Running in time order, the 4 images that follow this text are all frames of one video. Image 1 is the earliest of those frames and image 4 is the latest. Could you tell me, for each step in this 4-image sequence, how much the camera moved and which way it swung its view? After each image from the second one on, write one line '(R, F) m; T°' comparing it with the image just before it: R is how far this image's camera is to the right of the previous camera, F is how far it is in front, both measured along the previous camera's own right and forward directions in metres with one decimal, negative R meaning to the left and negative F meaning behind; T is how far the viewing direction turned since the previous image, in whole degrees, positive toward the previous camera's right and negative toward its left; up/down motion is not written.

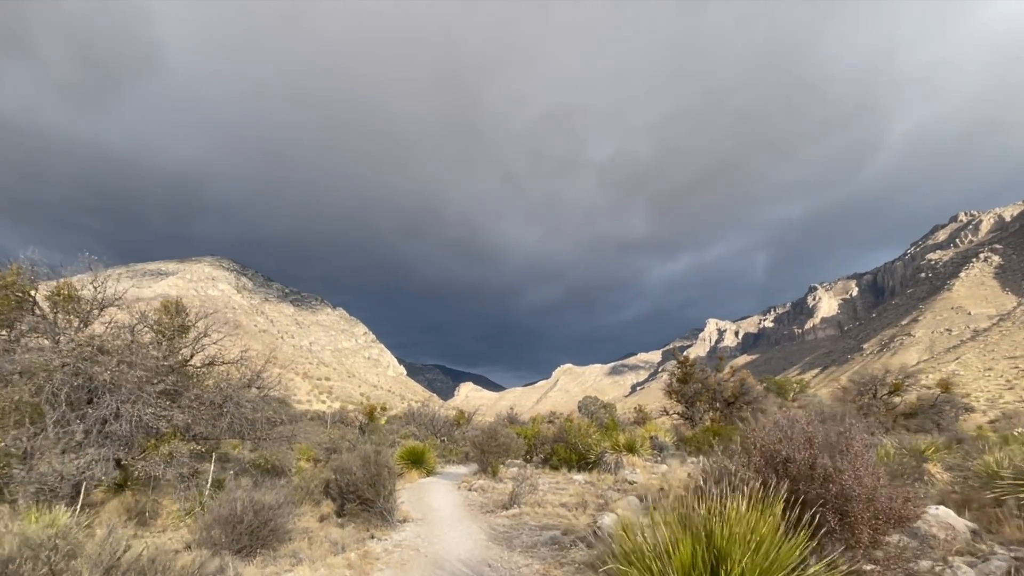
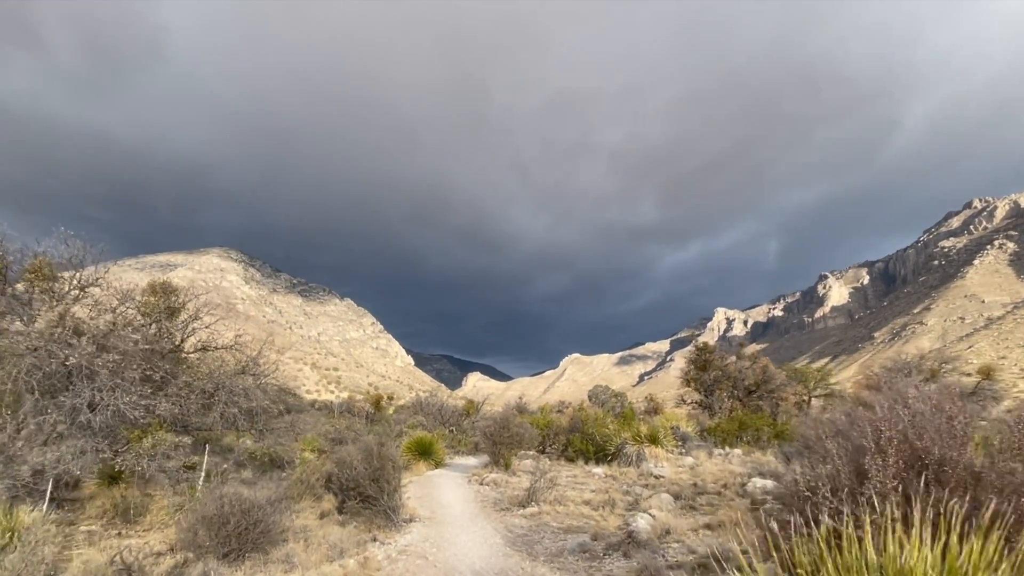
(-0.2, +1.1) m; -1°
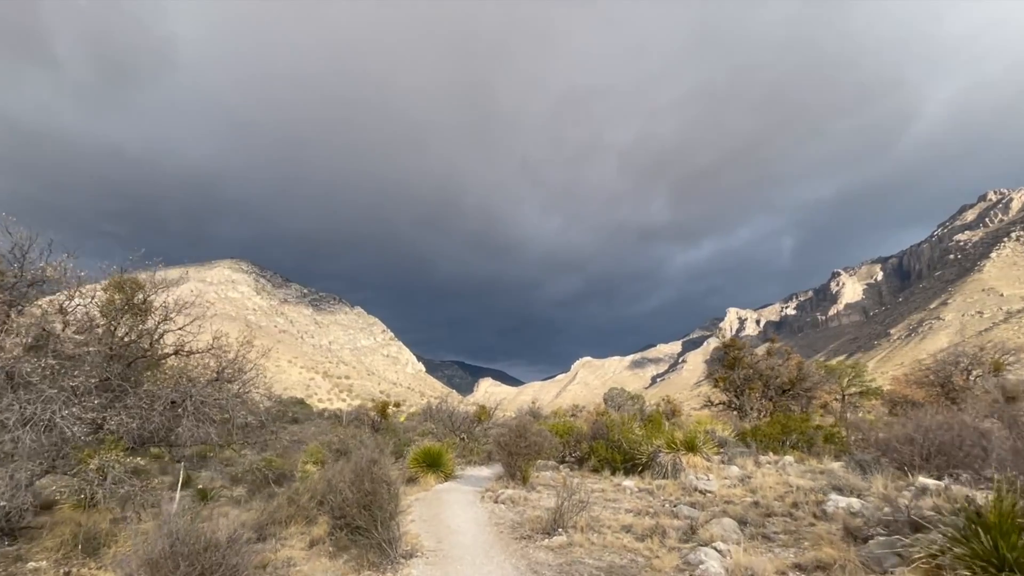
(-0.1, +1.6) m; -1°
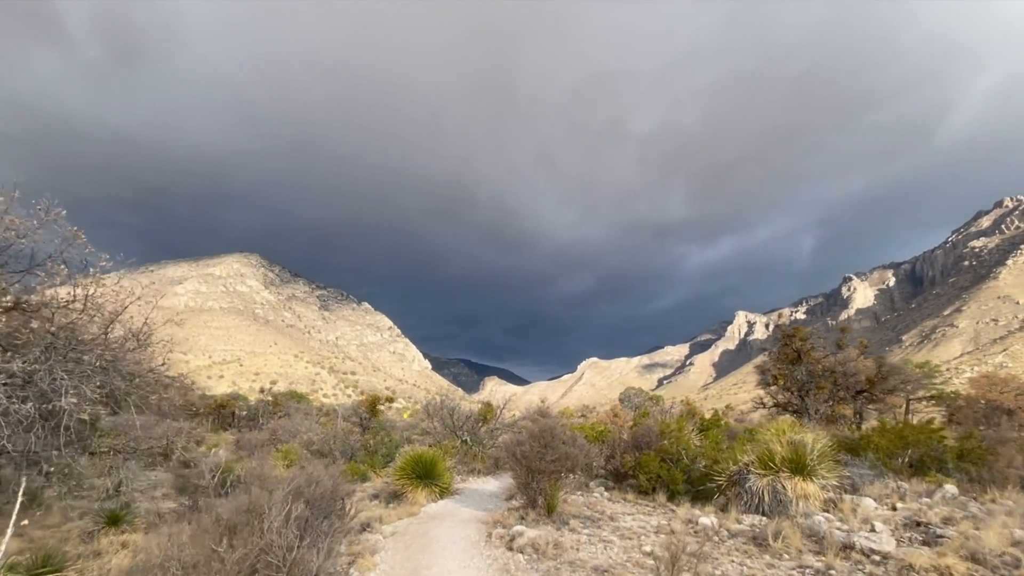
(-0.3, +4.1) m; -1°
